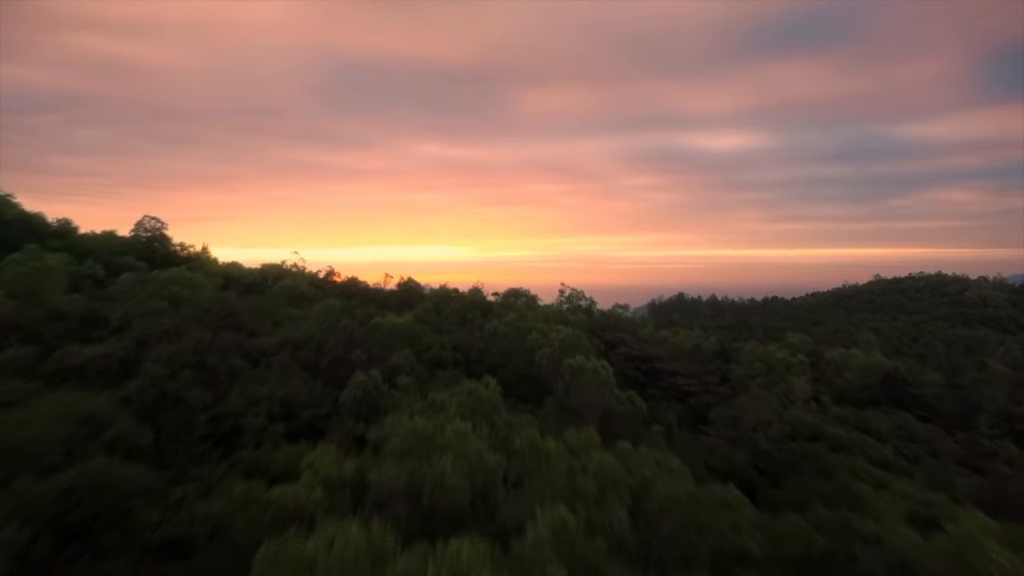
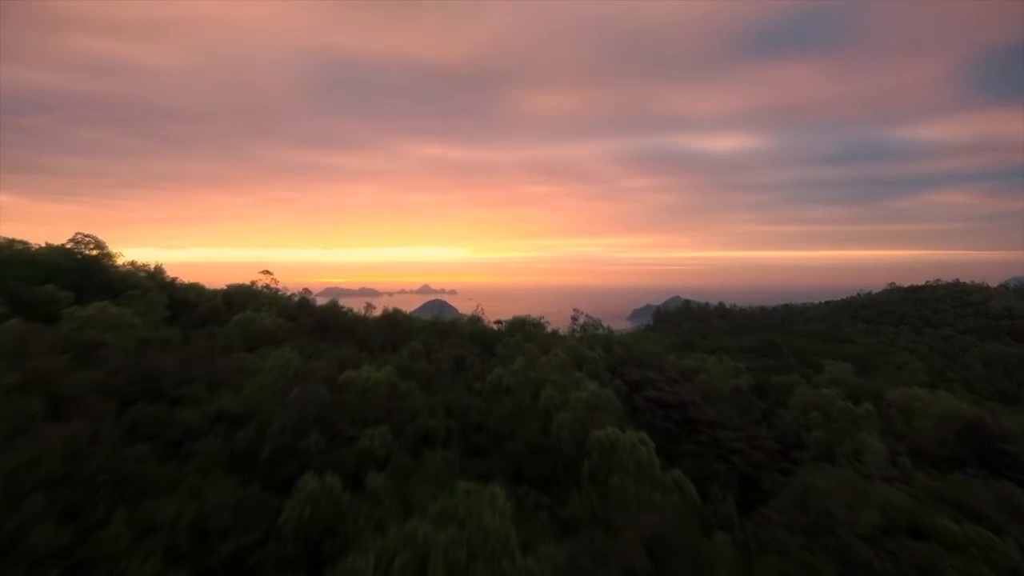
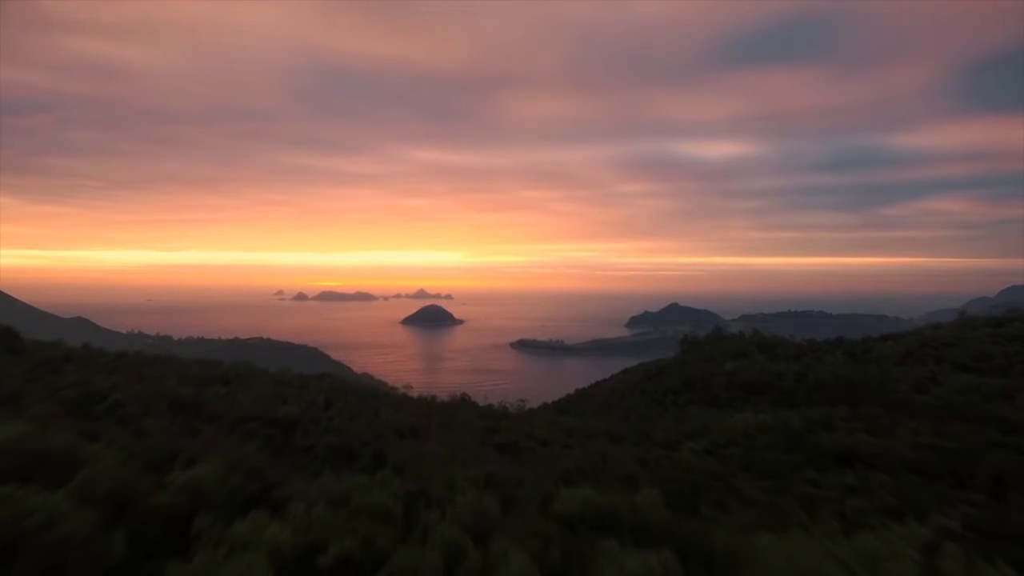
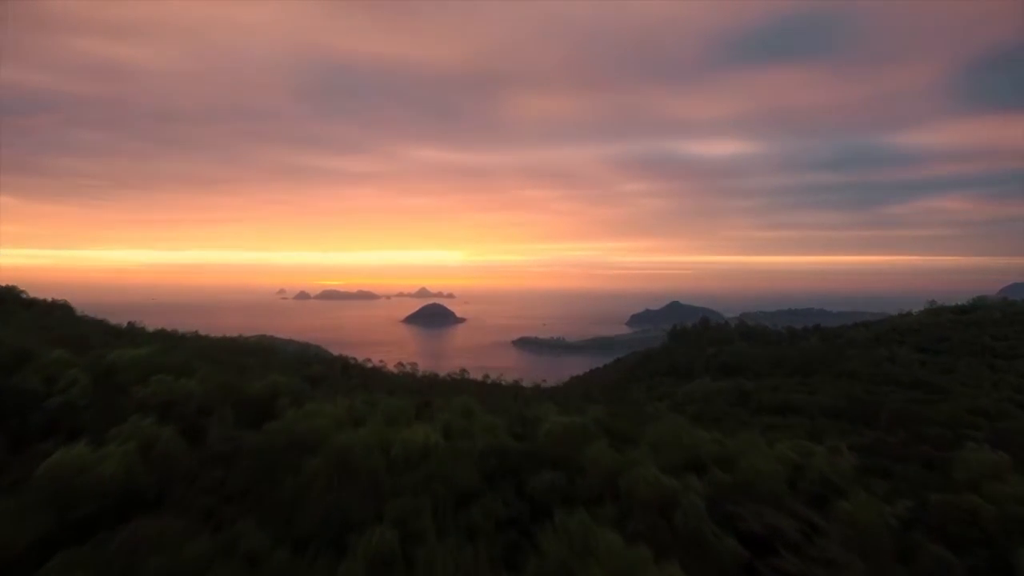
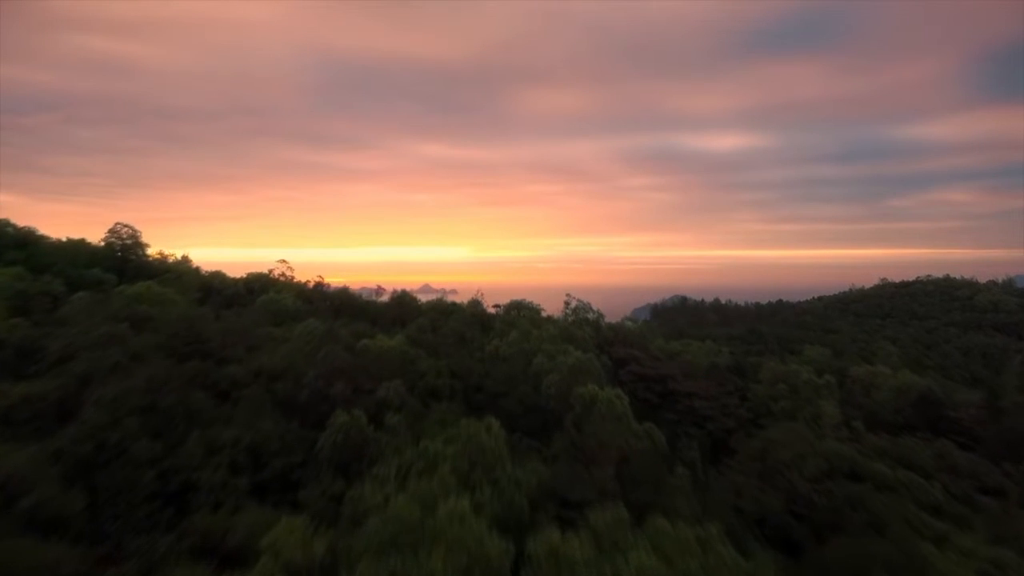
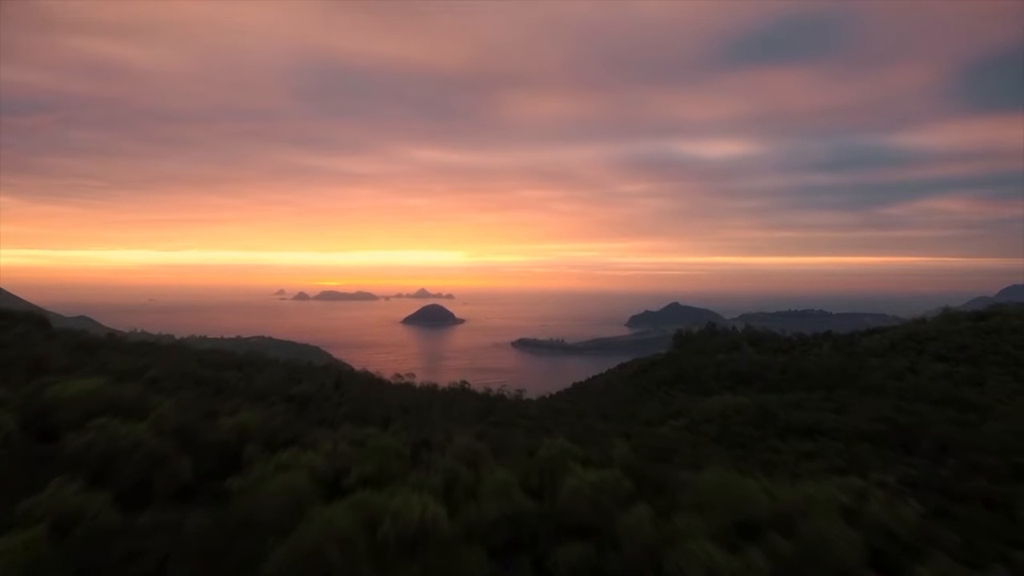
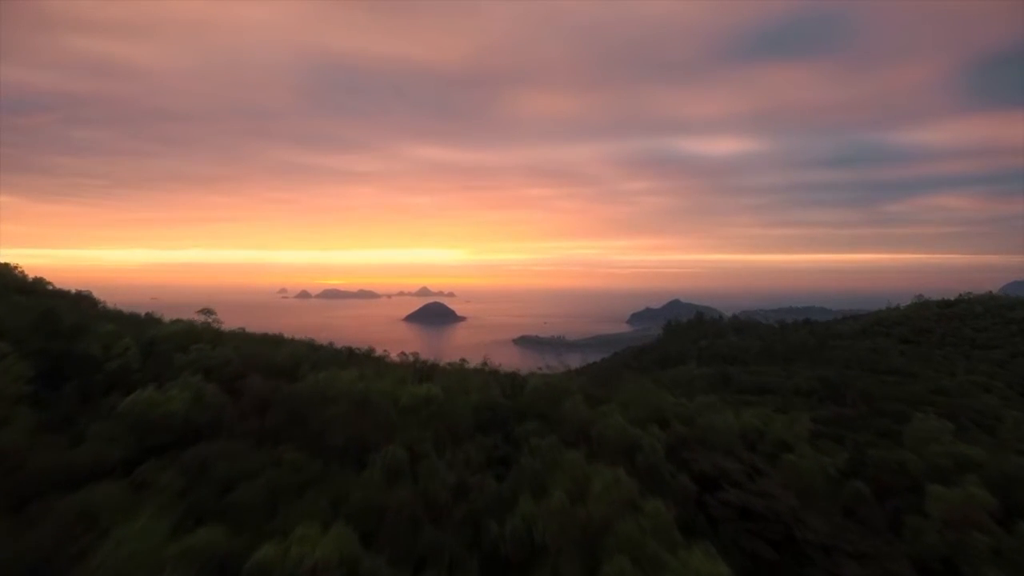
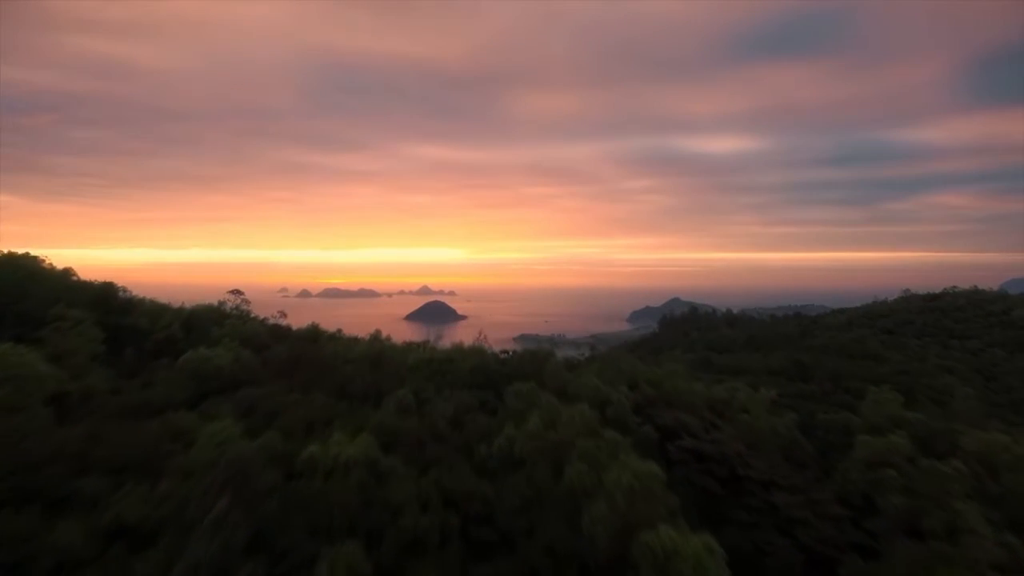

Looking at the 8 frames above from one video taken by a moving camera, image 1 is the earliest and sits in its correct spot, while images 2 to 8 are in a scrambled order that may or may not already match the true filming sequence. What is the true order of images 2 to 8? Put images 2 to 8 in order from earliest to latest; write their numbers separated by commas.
5, 2, 8, 7, 4, 6, 3
